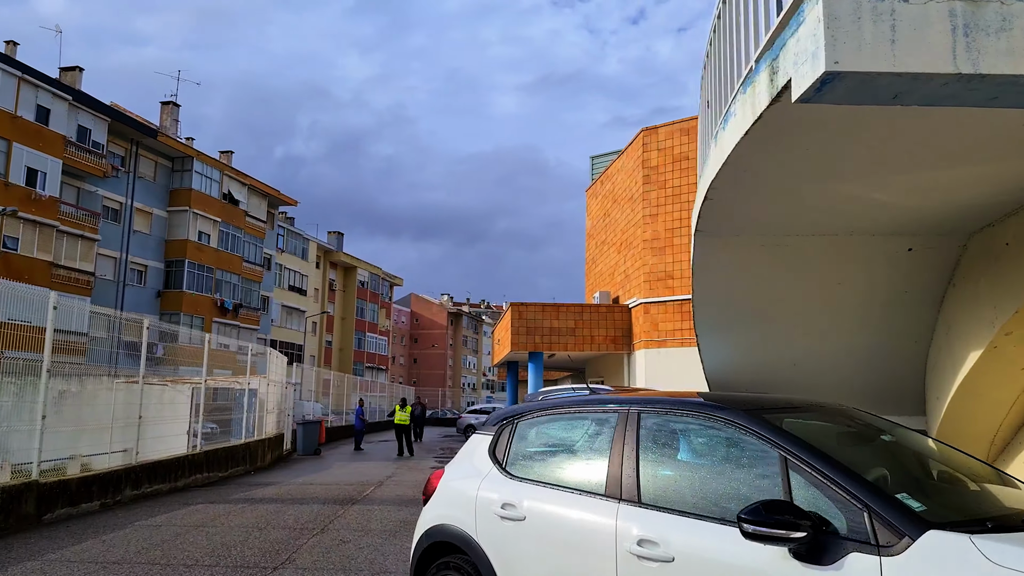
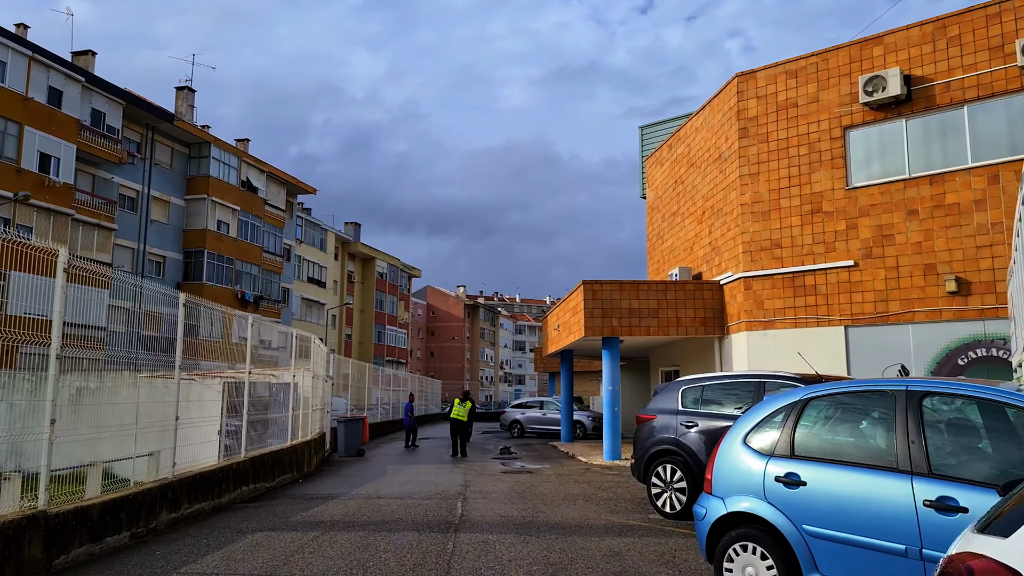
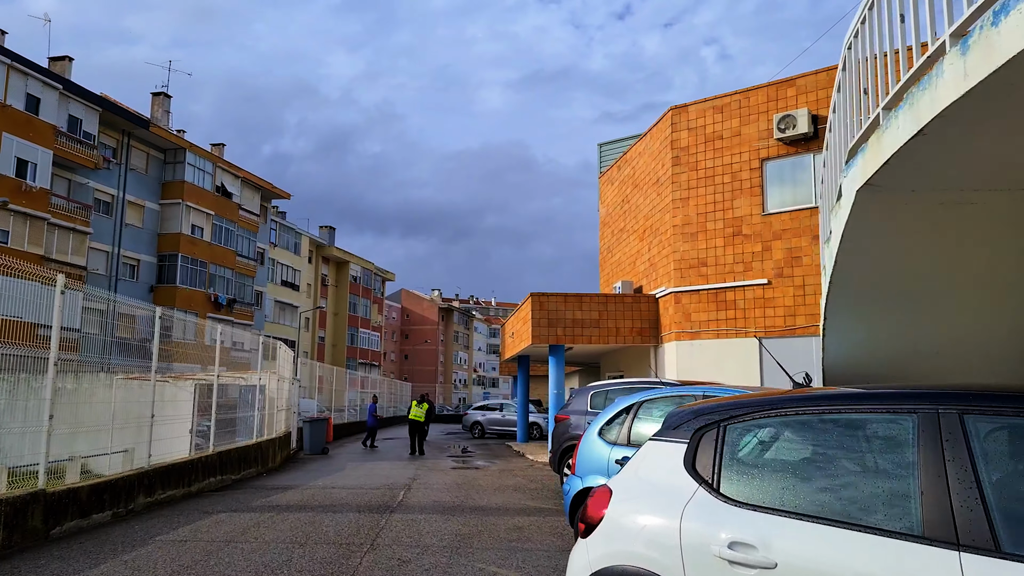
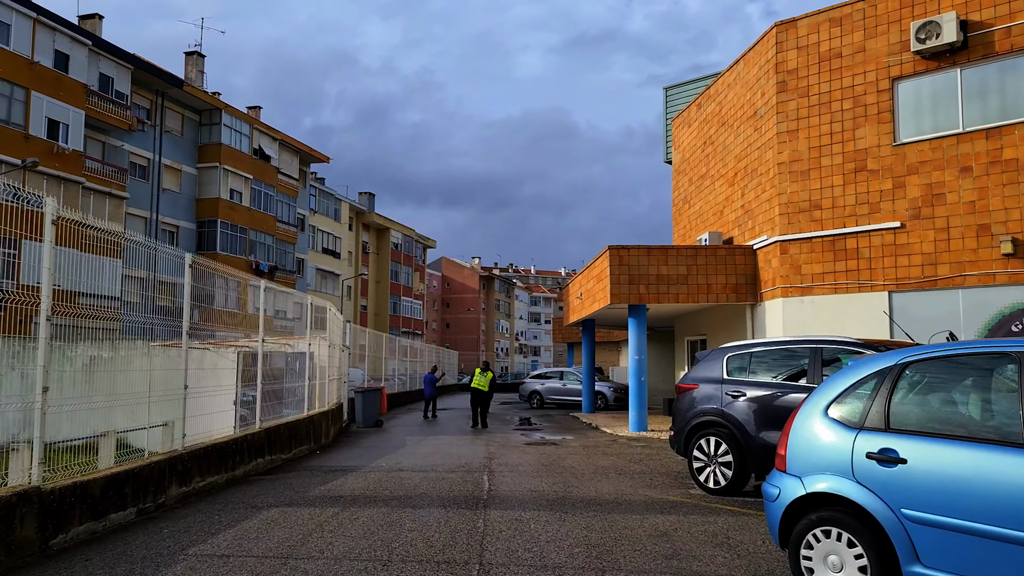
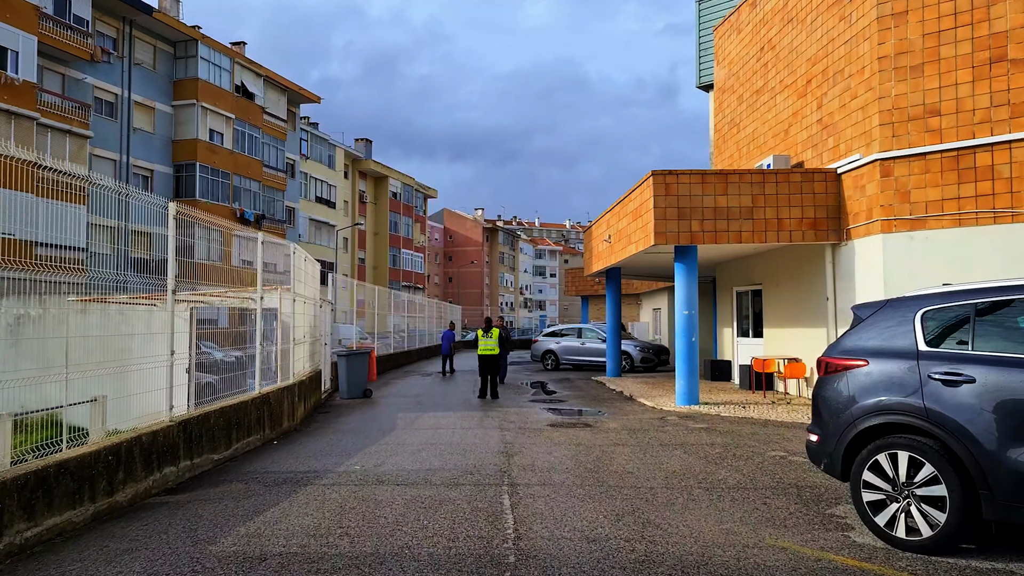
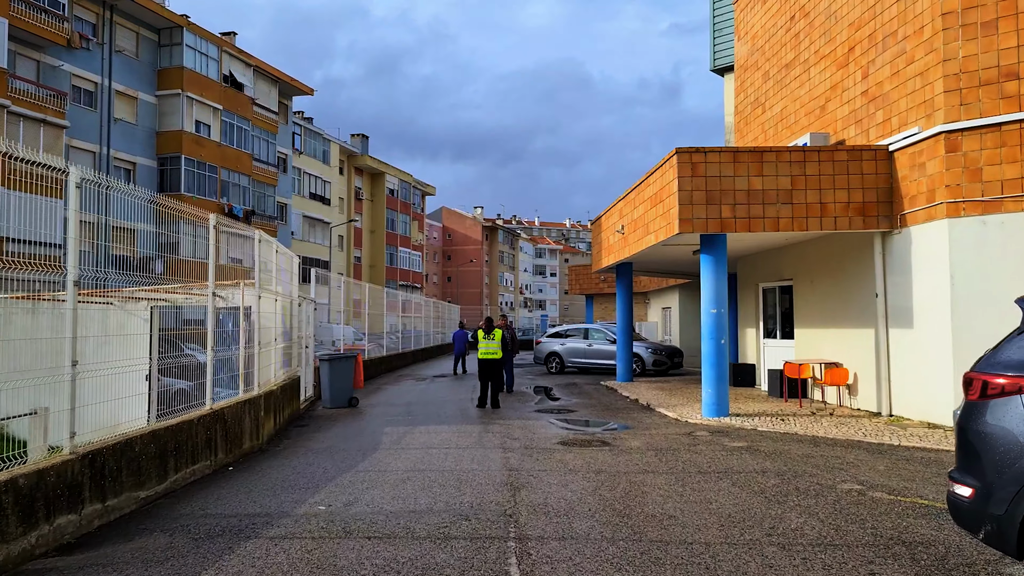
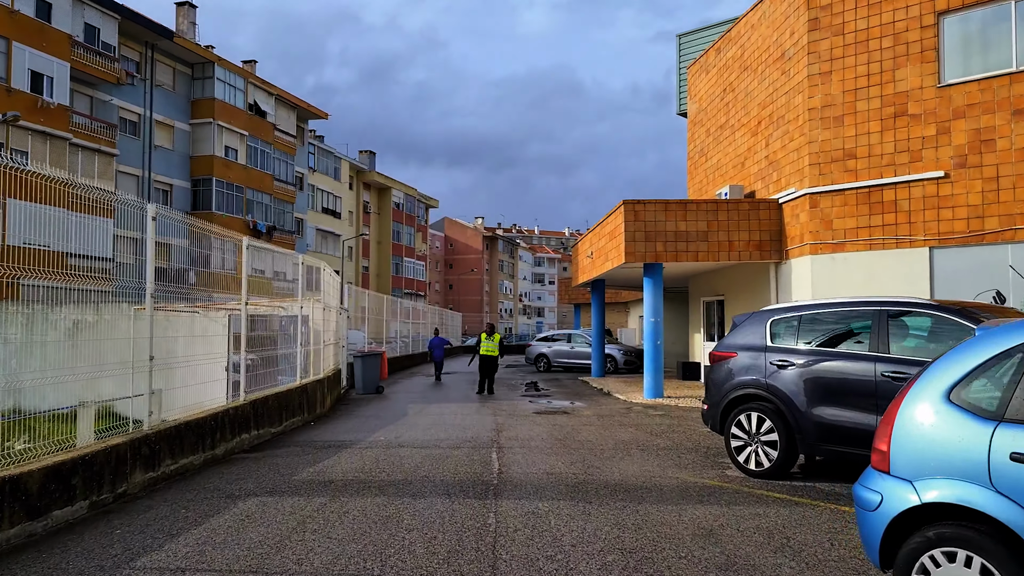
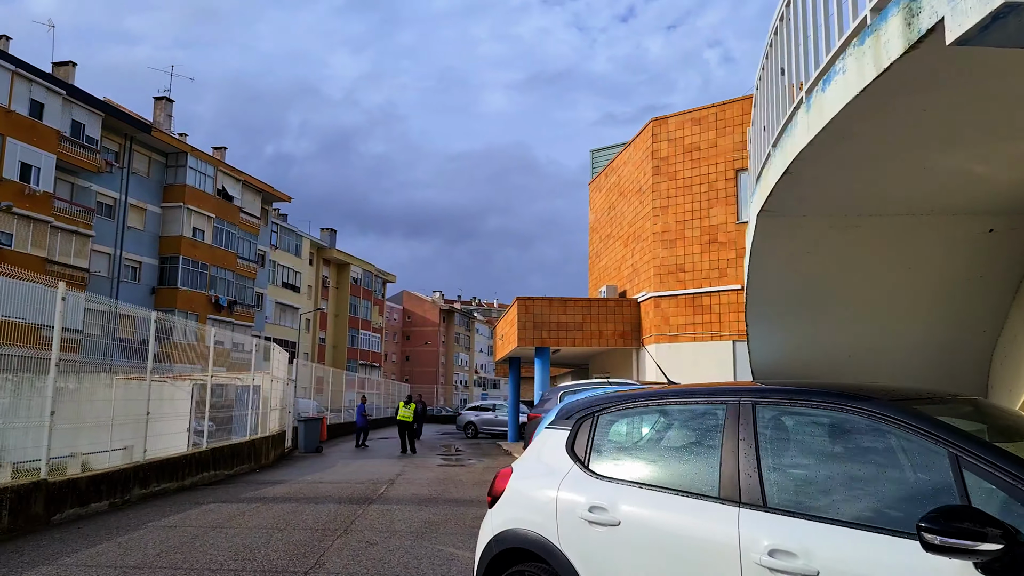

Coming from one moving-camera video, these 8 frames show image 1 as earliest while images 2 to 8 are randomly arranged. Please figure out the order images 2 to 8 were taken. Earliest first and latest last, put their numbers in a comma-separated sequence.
8, 3, 2, 4, 7, 5, 6
